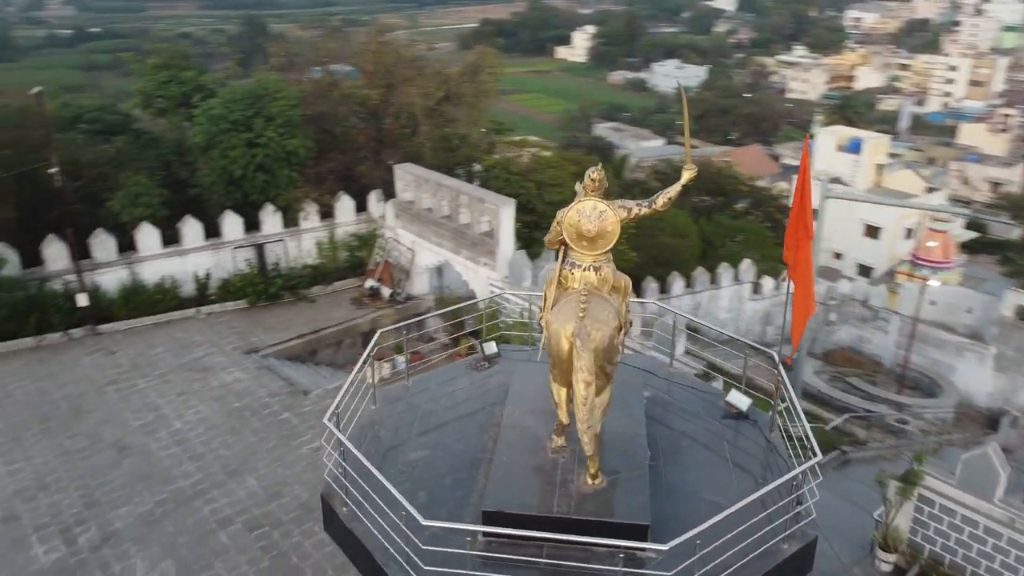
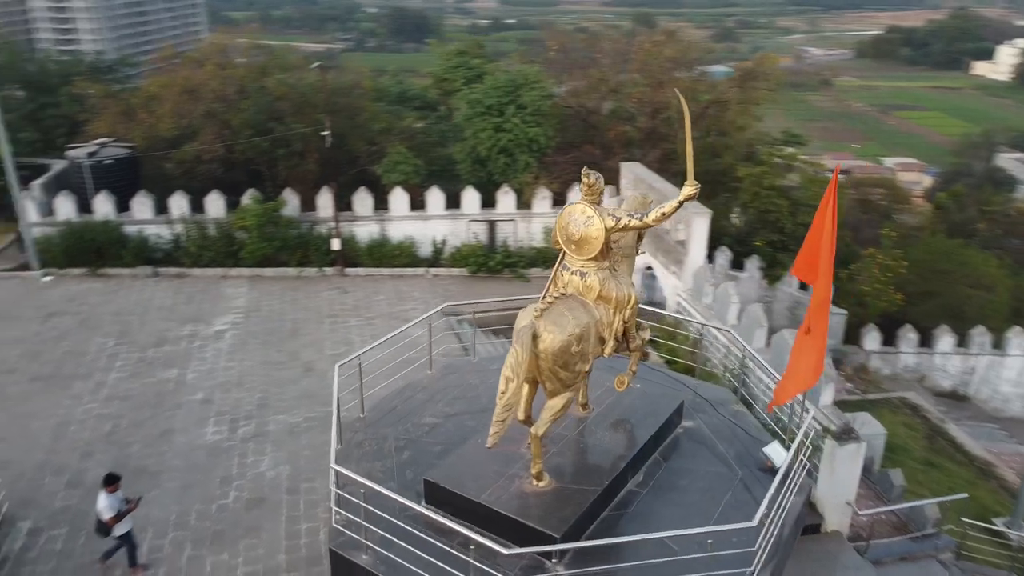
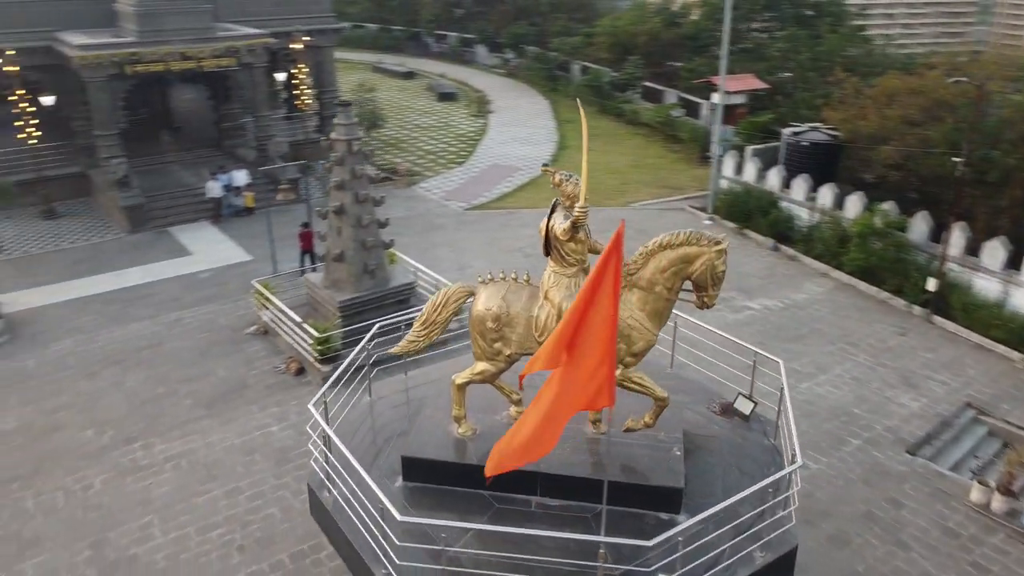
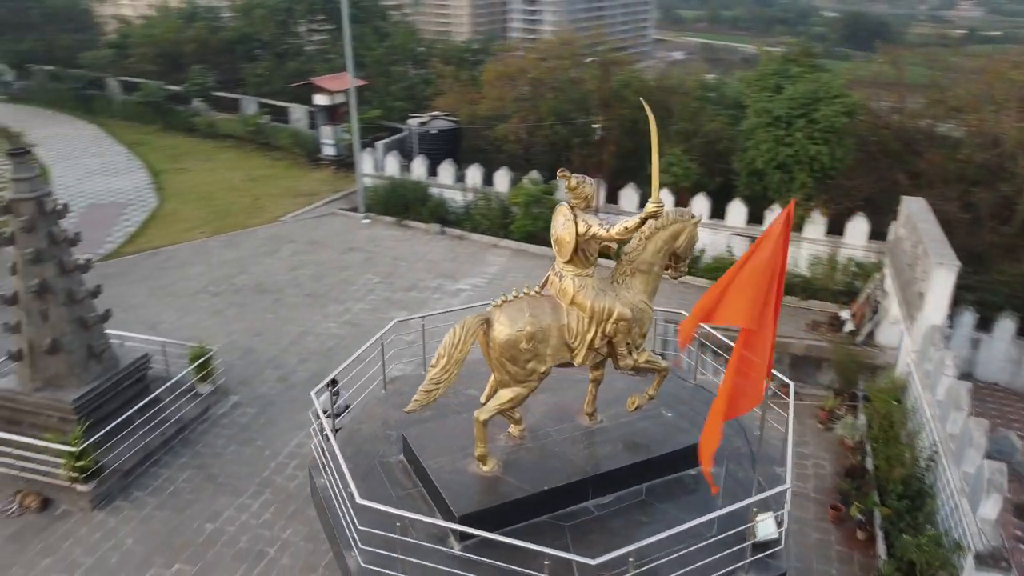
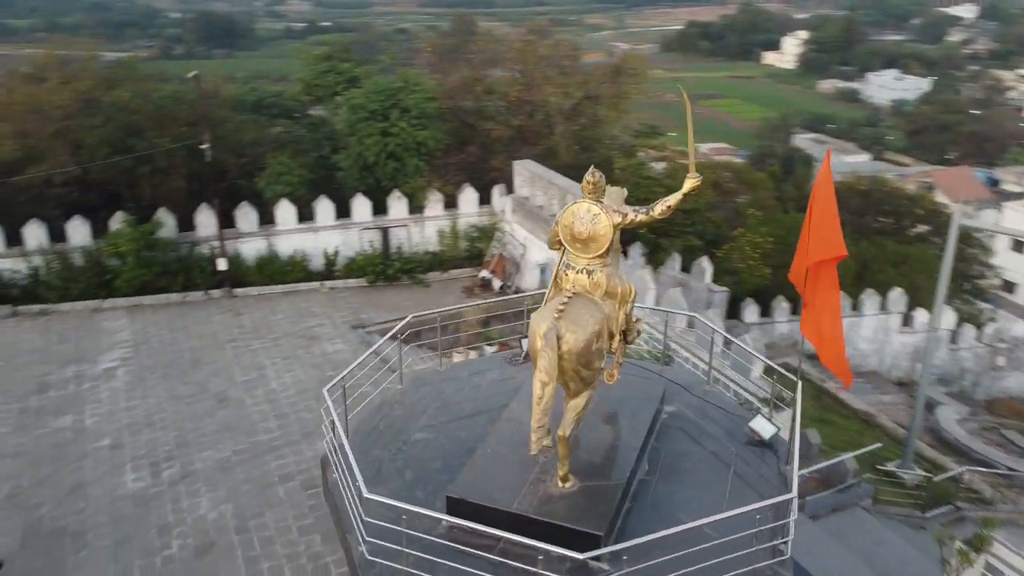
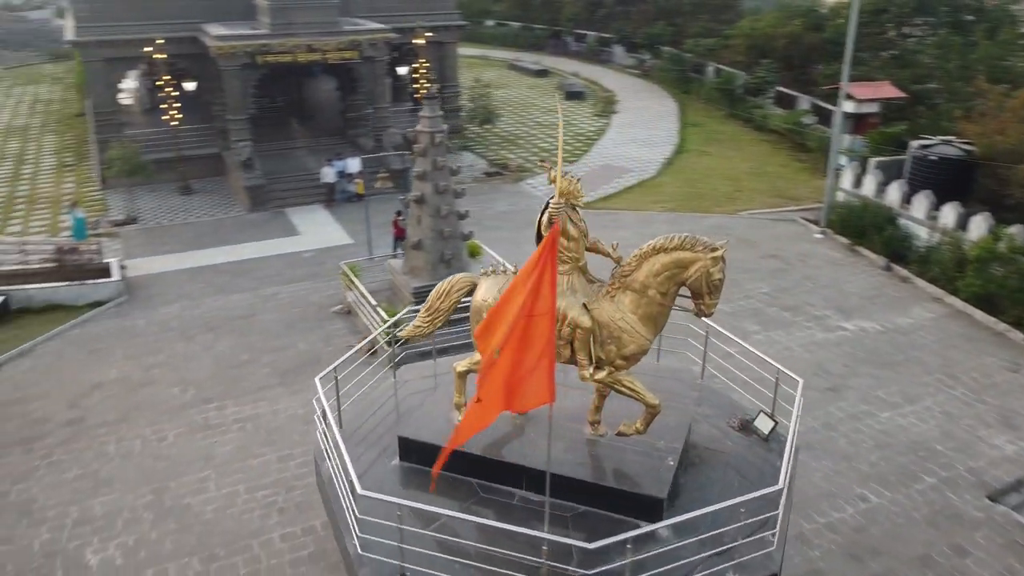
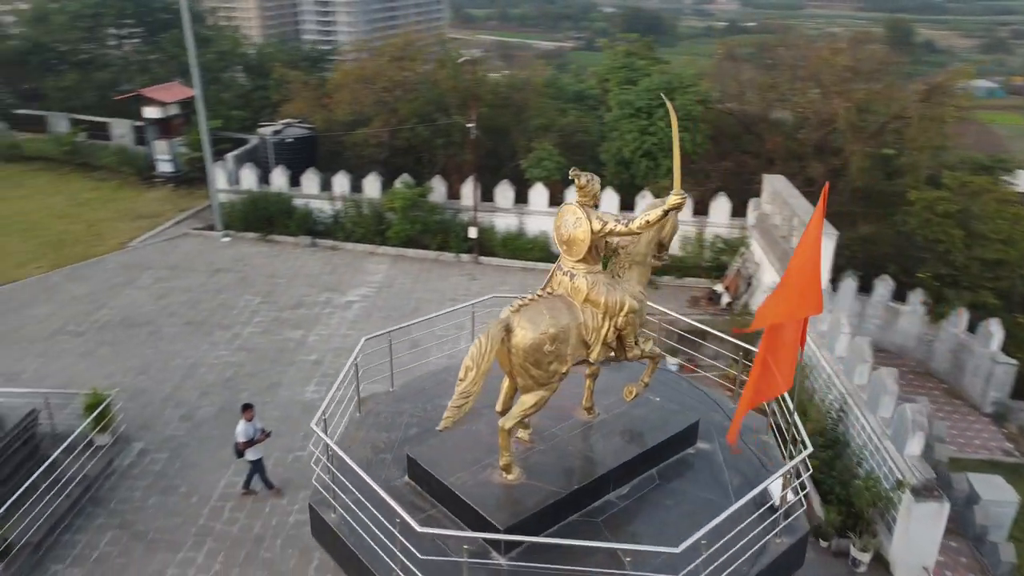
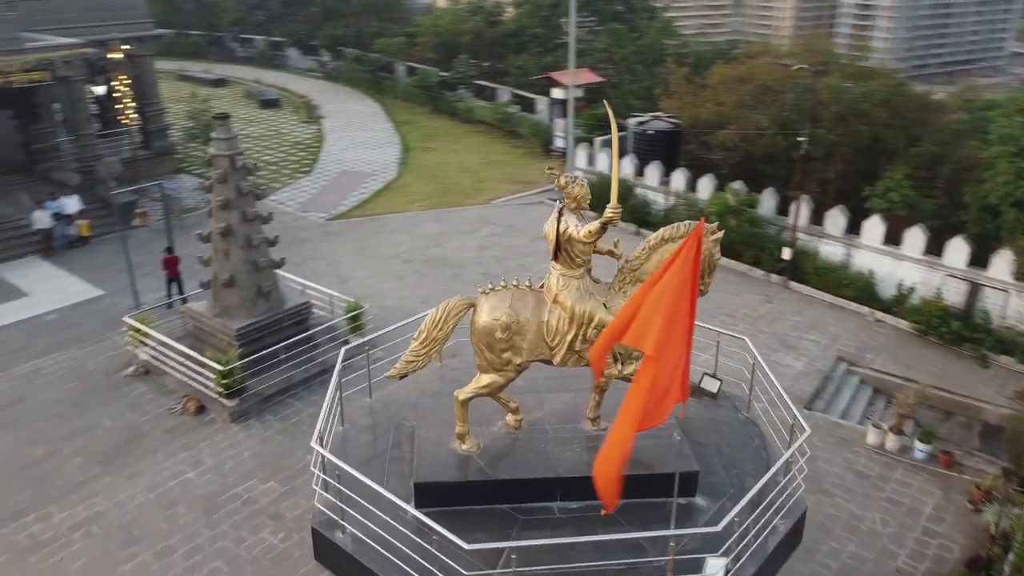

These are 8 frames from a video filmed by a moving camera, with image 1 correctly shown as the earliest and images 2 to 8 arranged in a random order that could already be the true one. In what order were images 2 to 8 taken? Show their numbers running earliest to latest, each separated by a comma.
5, 2, 7, 4, 8, 3, 6
